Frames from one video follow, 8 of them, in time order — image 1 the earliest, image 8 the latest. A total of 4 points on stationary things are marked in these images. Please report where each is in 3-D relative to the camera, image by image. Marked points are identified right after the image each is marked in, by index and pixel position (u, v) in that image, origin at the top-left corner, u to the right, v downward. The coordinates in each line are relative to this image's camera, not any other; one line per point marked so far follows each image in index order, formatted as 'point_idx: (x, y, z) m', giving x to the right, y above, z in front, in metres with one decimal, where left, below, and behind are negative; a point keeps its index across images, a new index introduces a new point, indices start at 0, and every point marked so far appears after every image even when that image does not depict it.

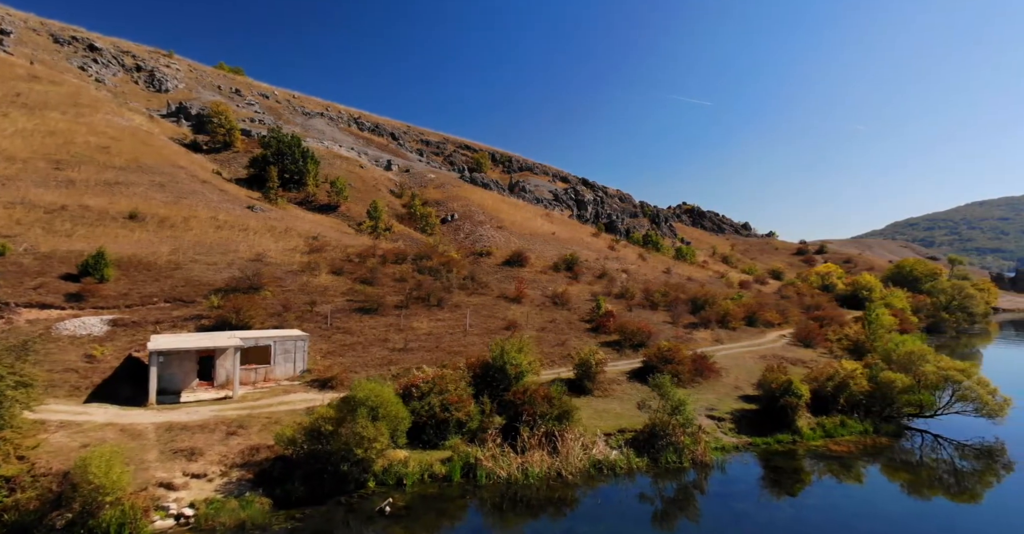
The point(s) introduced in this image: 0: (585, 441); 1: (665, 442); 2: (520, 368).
0: (+2.5, -6.2, +18.0) m
1: (+5.3, -6.4, +19.0) m
2: (+0.5, -4.1, +19.8) m
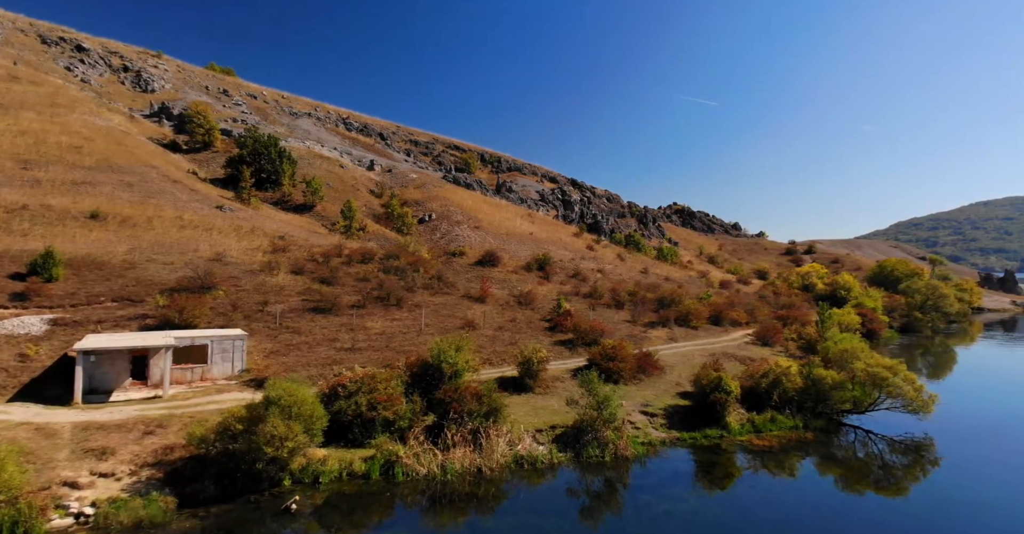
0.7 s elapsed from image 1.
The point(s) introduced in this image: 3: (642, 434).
0: (-0.1, -6.1, +18.0) m
1: (+2.7, -6.3, +19.0) m
2: (-2.1, -4.0, +19.7) m
3: (+4.6, -6.6, +20.4) m
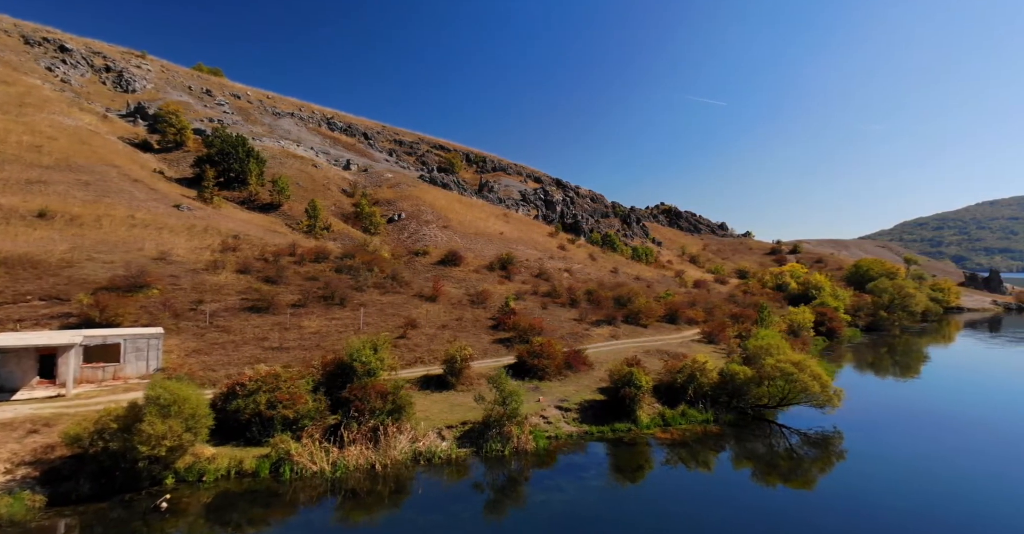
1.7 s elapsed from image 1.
0: (-3.6, -6.0, +17.9) m
1: (-0.7, -6.2, +18.8) m
2: (-5.6, -3.9, +19.6) m
3: (+1.2, -6.5, +20.3) m
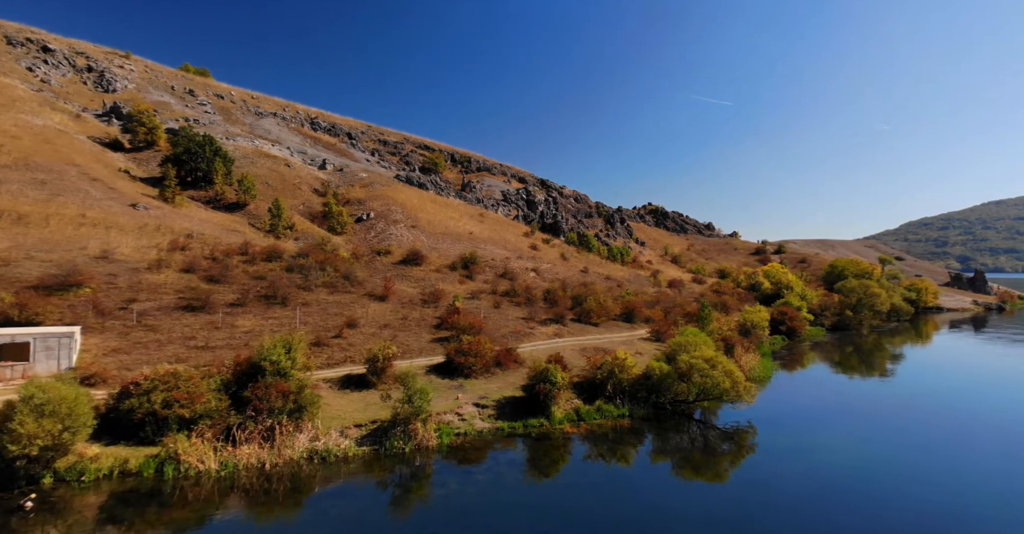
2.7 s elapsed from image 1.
0: (-7.1, -6.0, +17.7) m
1: (-4.2, -6.2, +18.6) m
2: (-9.1, -3.9, +19.4) m
3: (-2.3, -6.4, +20.1) m
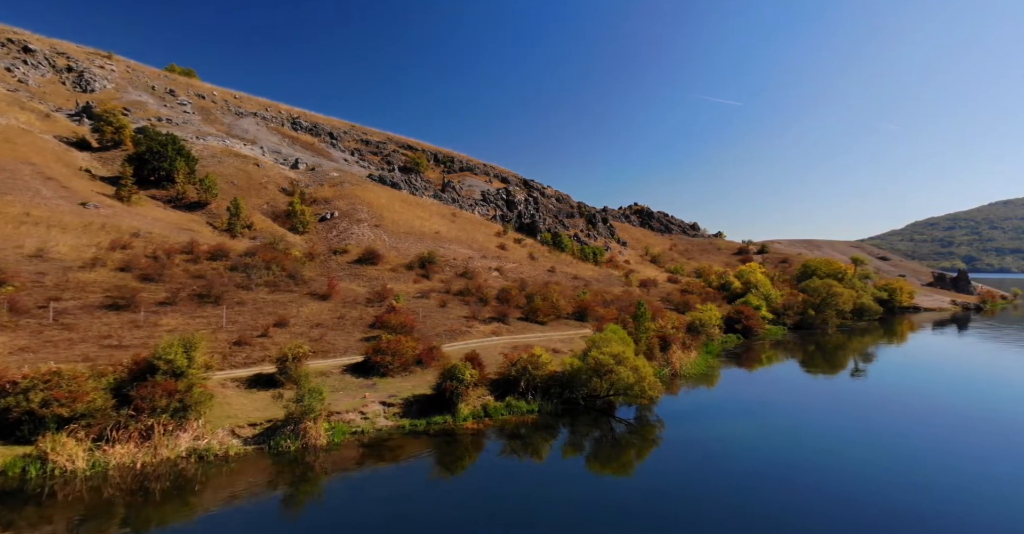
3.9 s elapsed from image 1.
0: (-11.0, -5.8, +17.4) m
1: (-8.2, -6.0, +18.4) m
2: (-13.0, -3.7, +19.1) m
3: (-6.3, -6.3, +19.8) m
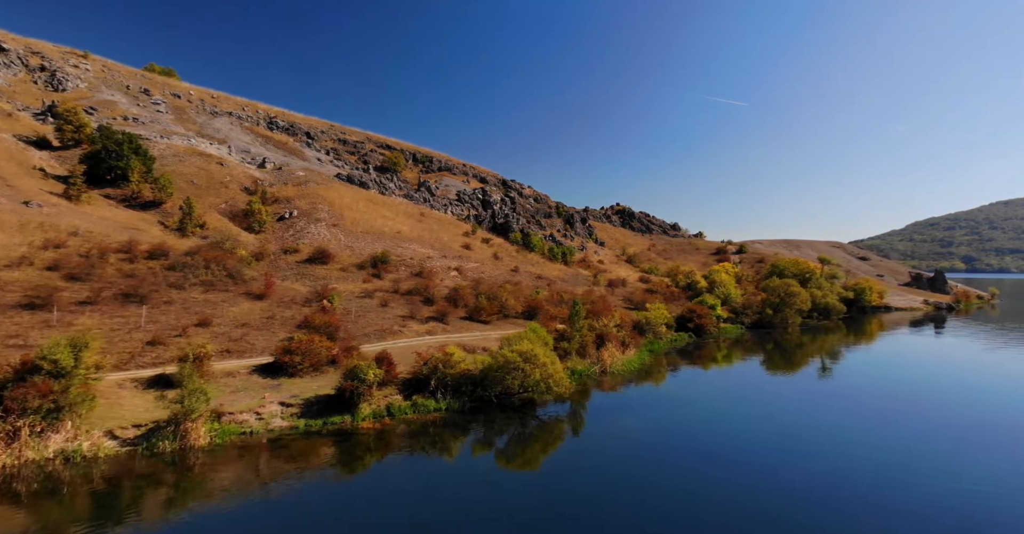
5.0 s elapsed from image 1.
0: (-15.1, -5.7, +17.0) m
1: (-12.3, -5.9, +17.9) m
2: (-17.1, -3.7, +18.7) m
3: (-10.4, -6.2, +19.4) m
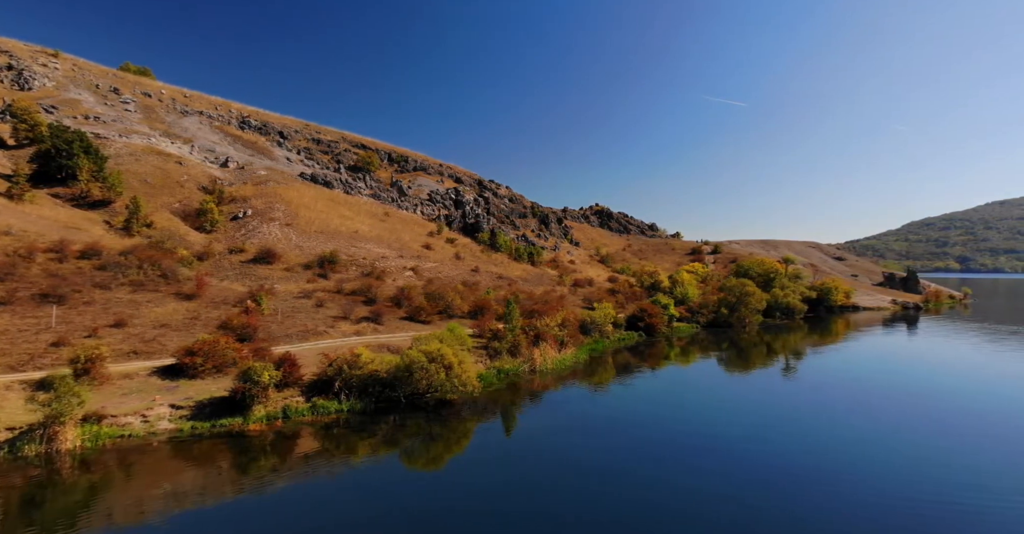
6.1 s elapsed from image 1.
0: (-19.3, -5.7, +16.4) m
1: (-16.5, -5.9, +17.4) m
2: (-21.4, -3.6, +18.1) m
3: (-14.6, -6.2, +18.9) m
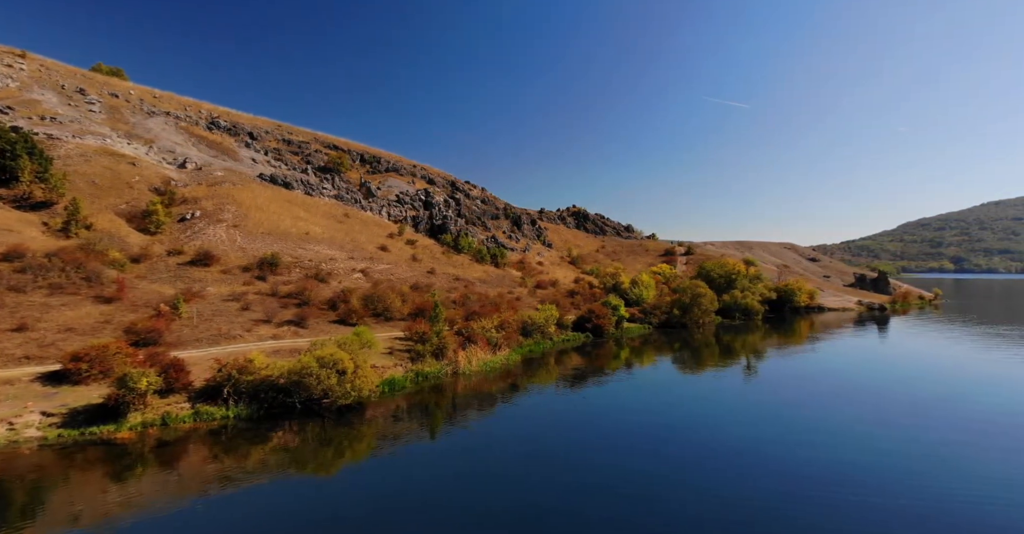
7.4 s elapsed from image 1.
0: (-23.9, -5.8, +15.7) m
1: (-21.1, -6.0, +16.7) m
2: (-25.9, -3.7, +17.4) m
3: (-19.2, -6.3, +18.2) m
